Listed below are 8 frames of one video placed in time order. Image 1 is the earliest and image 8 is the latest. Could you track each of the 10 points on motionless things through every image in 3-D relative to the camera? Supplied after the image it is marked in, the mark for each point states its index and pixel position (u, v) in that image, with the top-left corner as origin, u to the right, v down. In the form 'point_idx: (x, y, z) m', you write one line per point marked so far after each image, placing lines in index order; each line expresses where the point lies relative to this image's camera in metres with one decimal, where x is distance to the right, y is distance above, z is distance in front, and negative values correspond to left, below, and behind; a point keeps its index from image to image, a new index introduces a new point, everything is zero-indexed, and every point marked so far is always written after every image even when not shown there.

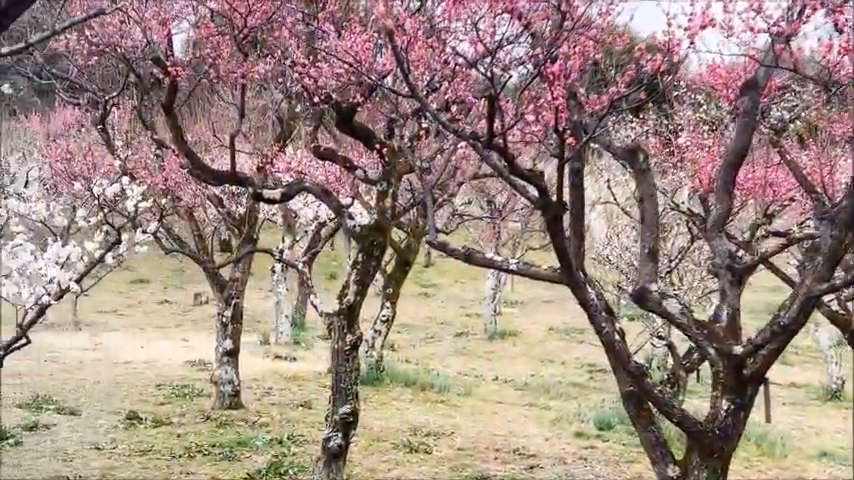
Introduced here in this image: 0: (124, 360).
0: (-5.6, -2.2, +19.5) m
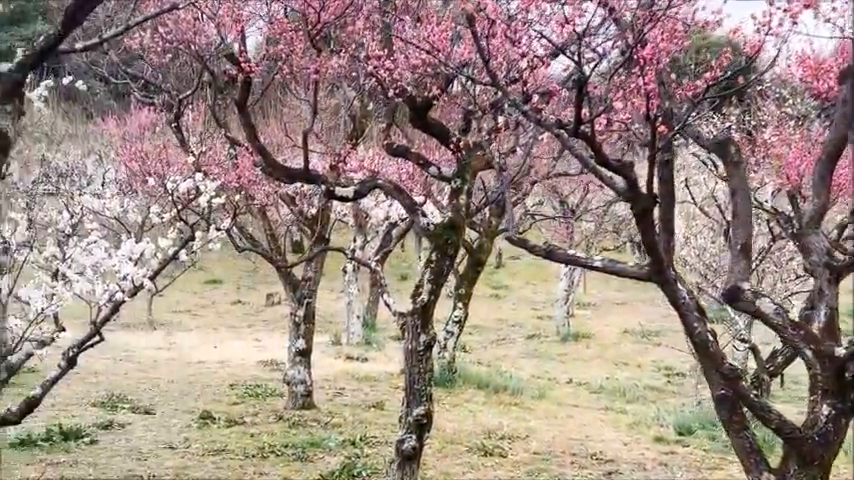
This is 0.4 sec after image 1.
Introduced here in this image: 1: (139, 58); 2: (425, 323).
0: (-4.2, -2.2, +19.6) m
1: (-3.6, +2.3, +13.3) m
2: (0.0, -0.8, +9.8) m
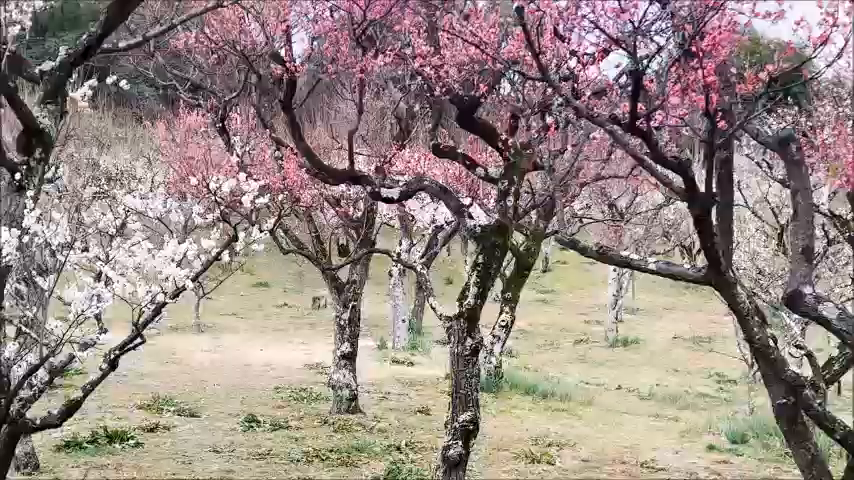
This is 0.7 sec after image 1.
0: (-3.4, -2.3, +19.5) m
1: (-3.0, +2.3, +13.3) m
2: (+0.4, -0.8, +9.6) m
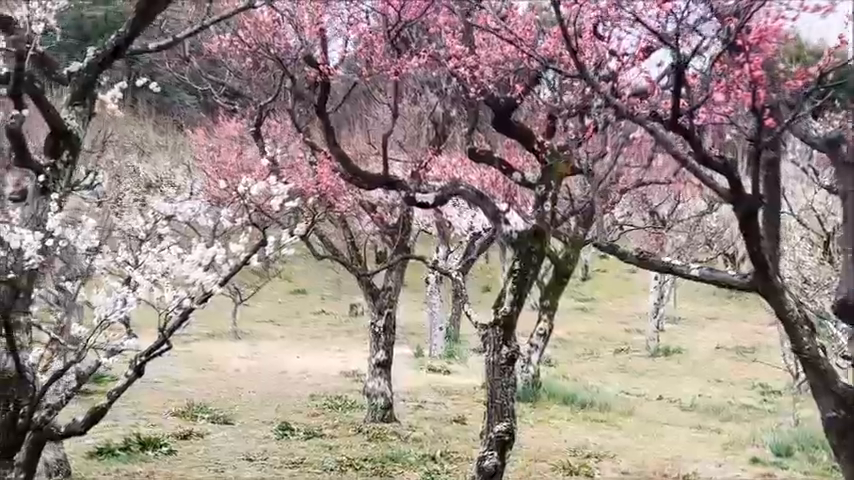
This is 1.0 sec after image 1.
0: (-2.7, -2.4, +19.4) m
1: (-2.6, +2.2, +13.2) m
2: (+0.7, -0.8, +9.4) m
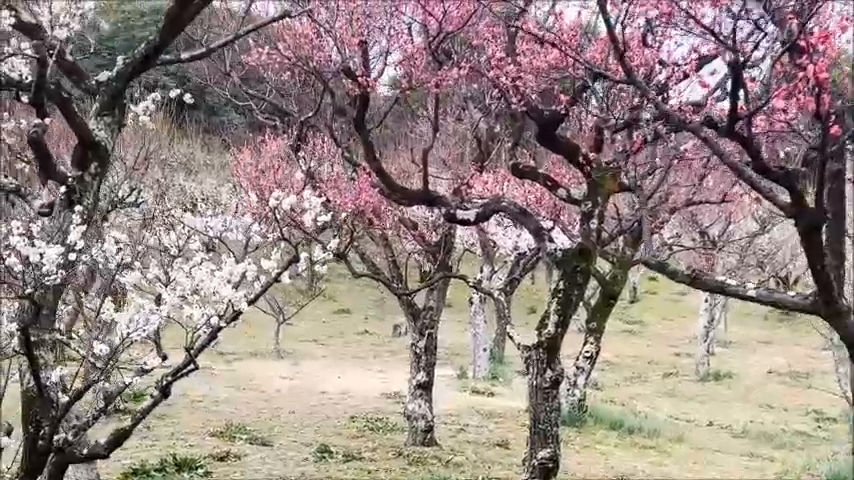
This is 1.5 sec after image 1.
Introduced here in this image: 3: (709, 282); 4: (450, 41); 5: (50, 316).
0: (-1.9, -2.7, +19.2) m
1: (-2.0, +2.0, +13.1) m
2: (+1.1, -1.0, +9.0) m
3: (+1.7, -0.3, +6.3) m
4: (+0.2, +1.8, +9.7) m
5: (-2.1, -0.4, +6.0) m
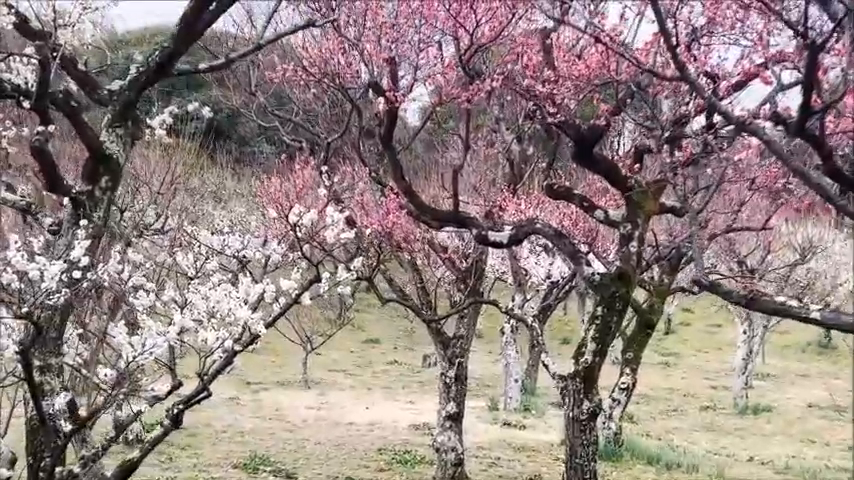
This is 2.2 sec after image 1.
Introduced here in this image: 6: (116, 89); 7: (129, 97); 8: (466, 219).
0: (-1.4, -3.2, +18.7) m
1: (-1.7, +1.7, +12.7) m
2: (+1.3, -1.2, +8.5) m
3: (+1.9, -0.4, +5.8) m
4: (+0.5, +1.6, +9.4) m
5: (-2.0, -0.5, +5.6) m
6: (-1.8, +0.9, +6.3) m
7: (-1.8, +0.8, +6.2) m
8: (+0.3, +0.2, +9.3) m
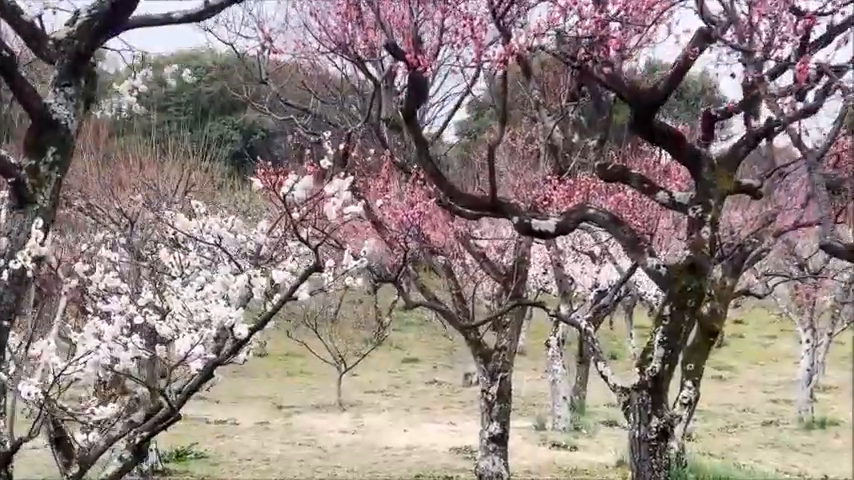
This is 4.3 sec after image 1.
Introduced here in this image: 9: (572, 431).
0: (-0.7, -3.4, +17.4) m
1: (-1.3, +1.6, +11.5) m
2: (+1.6, -1.1, +7.1) m
3: (+2.0, -0.2, +4.4) m
4: (+0.7, +1.7, +8.0) m
5: (-1.9, -0.5, +4.4) m
6: (-1.7, +1.0, +5.0) m
7: (-1.6, +0.9, +5.0) m
8: (+0.6, +0.2, +7.9) m
9: (+2.6, -3.4, +18.5) m
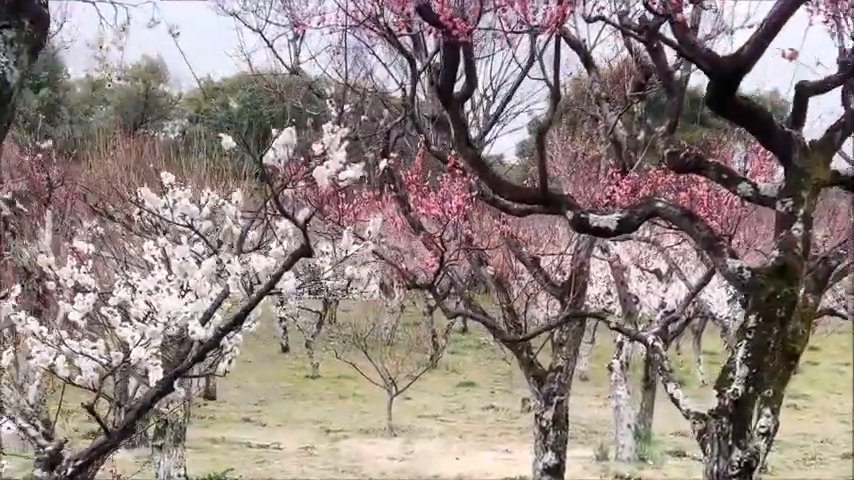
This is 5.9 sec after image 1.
0: (+0.1, -3.6, +16.2) m
1: (-0.8, +1.6, +10.5) m
2: (+1.8, -1.1, +5.9) m
3: (+2.0, -0.1, +3.2) m
4: (+1.0, +1.7, +7.0) m
5: (-1.8, -0.4, +3.4) m
6: (-1.6, +1.0, +4.1) m
7: (-1.5, +1.0, +4.0) m
8: (+0.9, +0.2, +6.8) m
9: (+3.4, -3.6, +17.2) m
